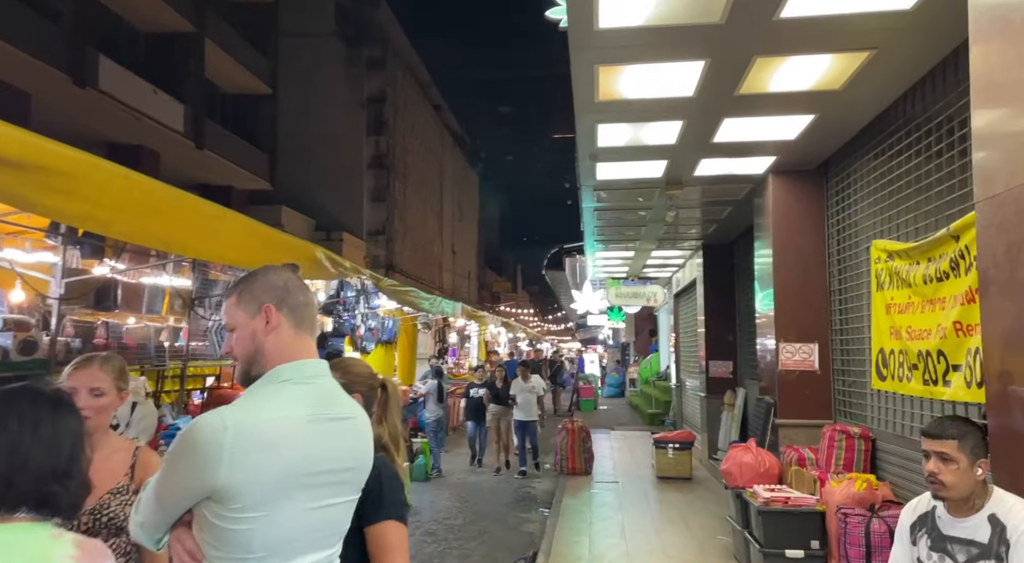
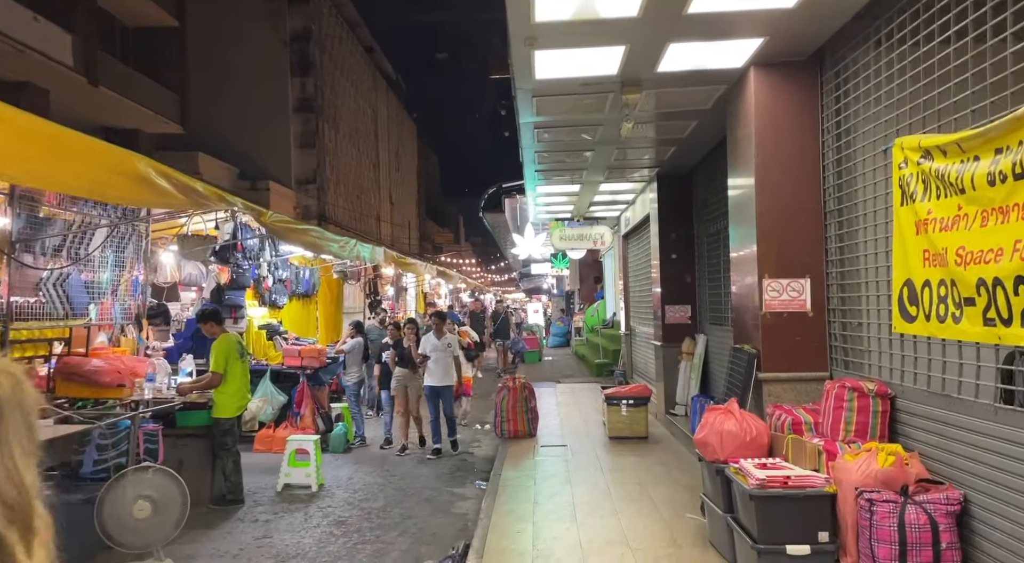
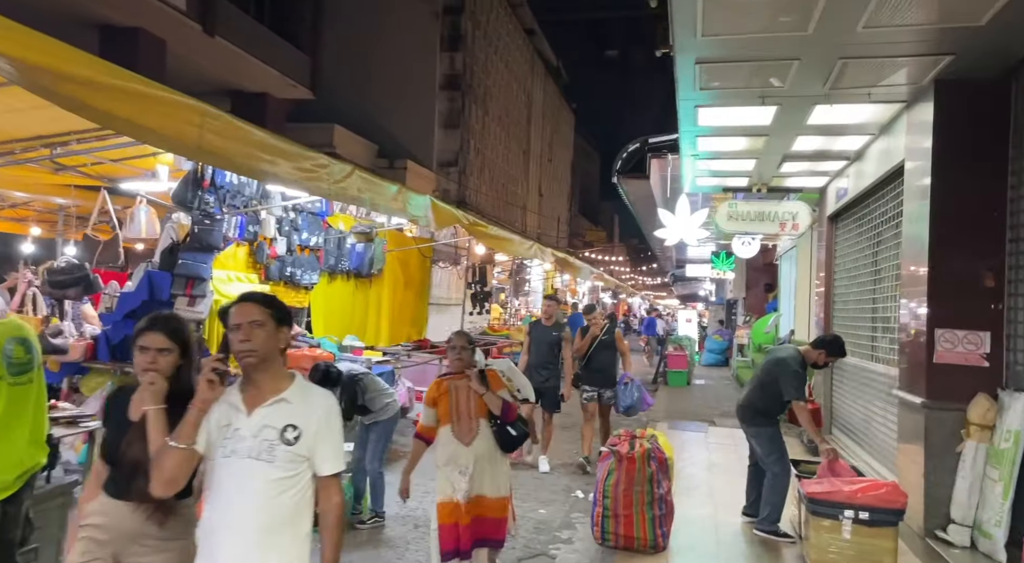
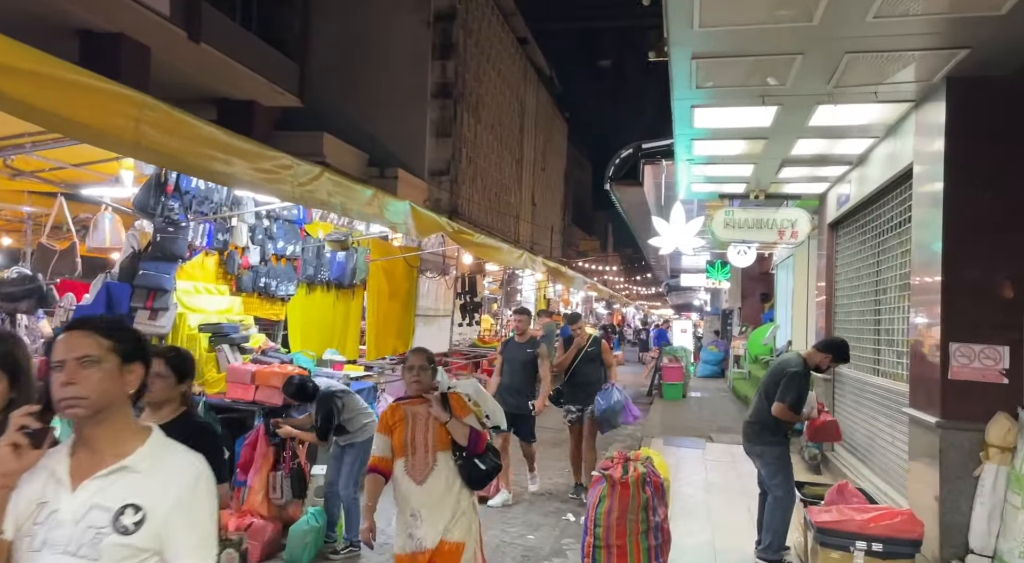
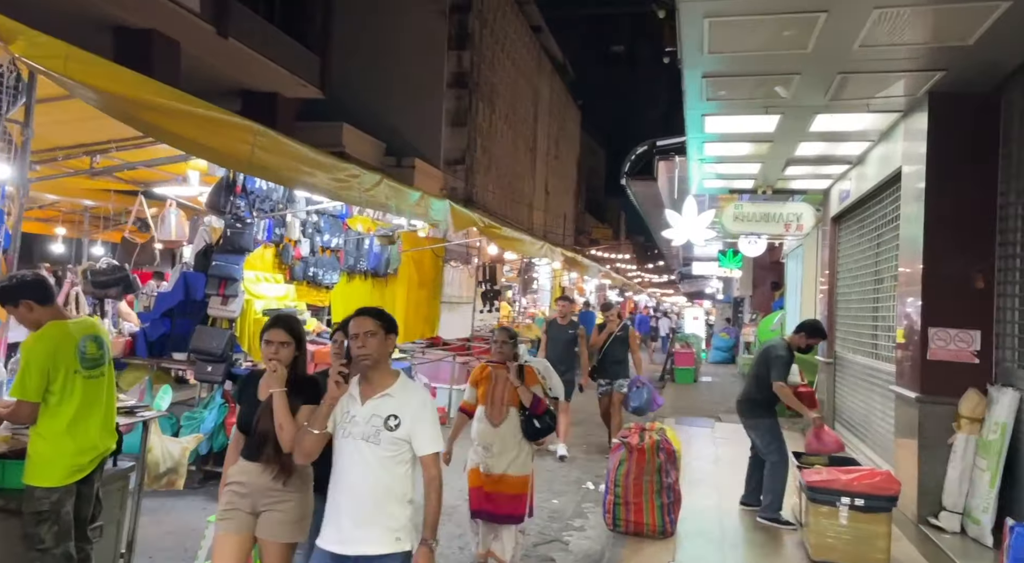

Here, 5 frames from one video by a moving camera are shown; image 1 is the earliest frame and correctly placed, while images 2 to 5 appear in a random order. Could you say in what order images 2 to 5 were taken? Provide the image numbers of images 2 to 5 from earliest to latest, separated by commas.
2, 5, 3, 4
